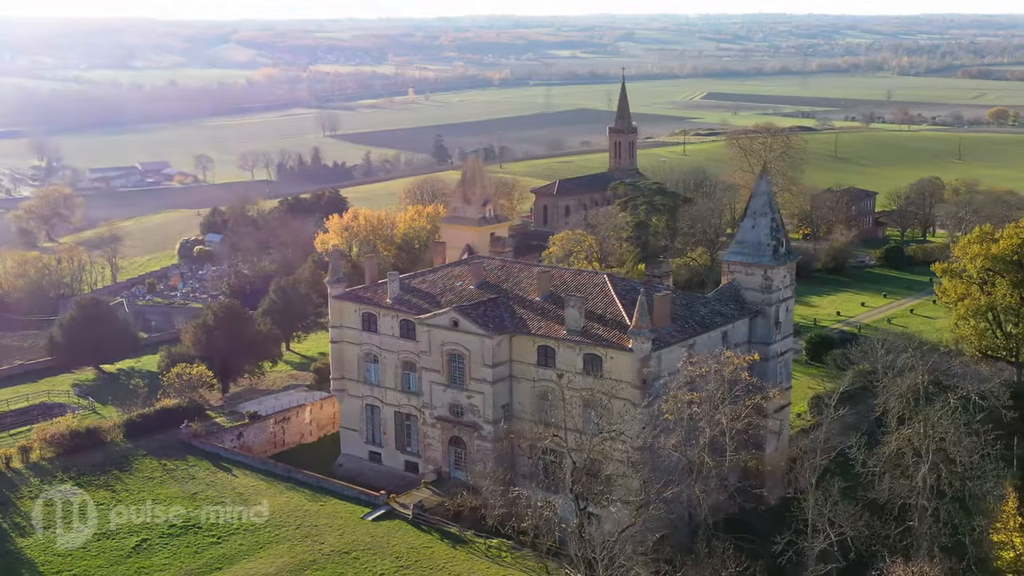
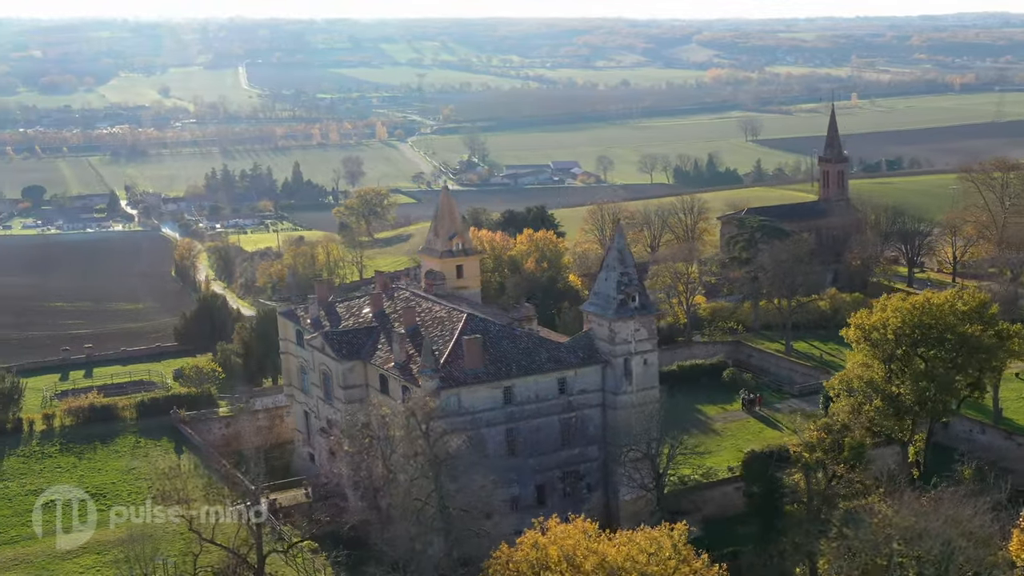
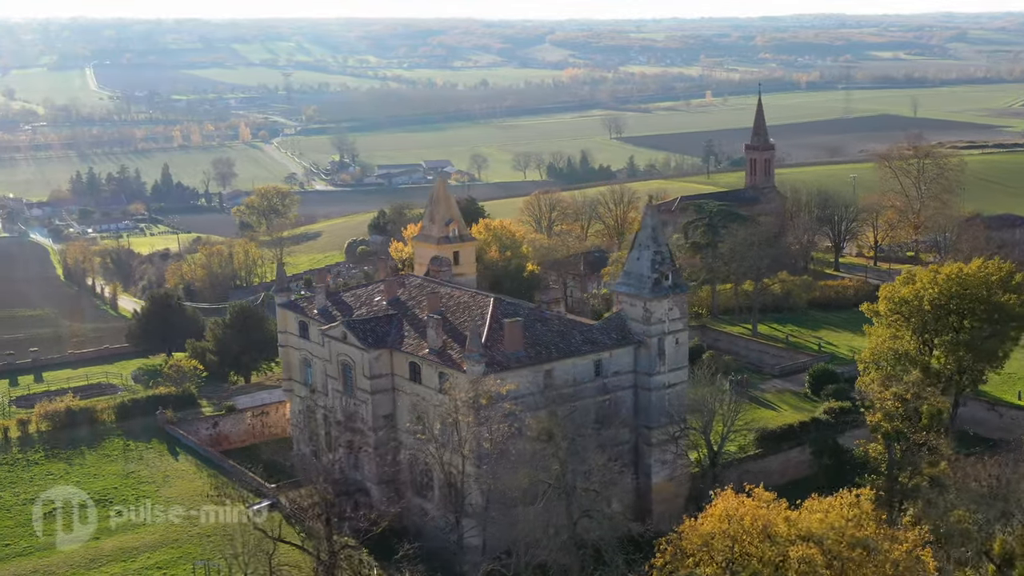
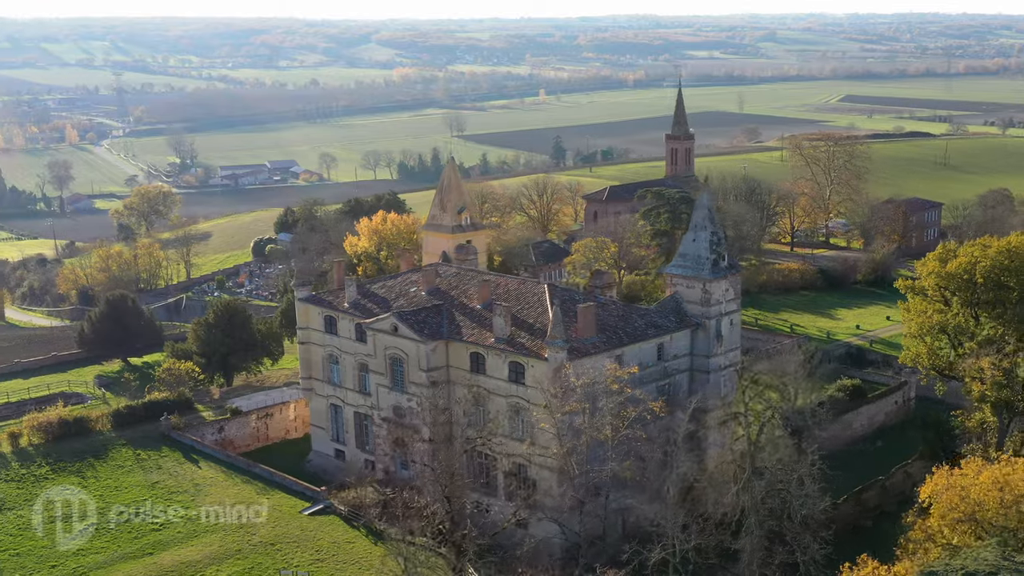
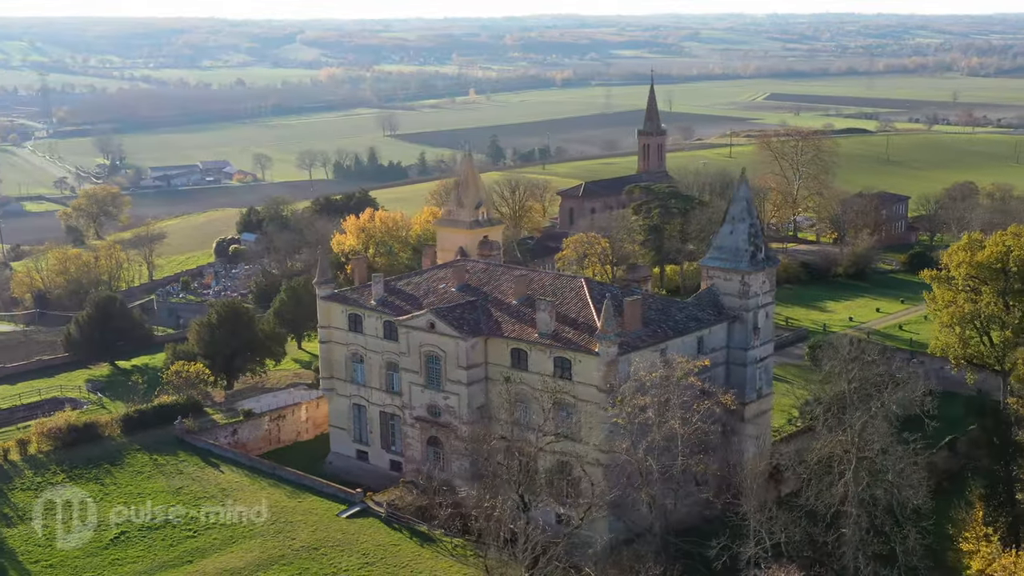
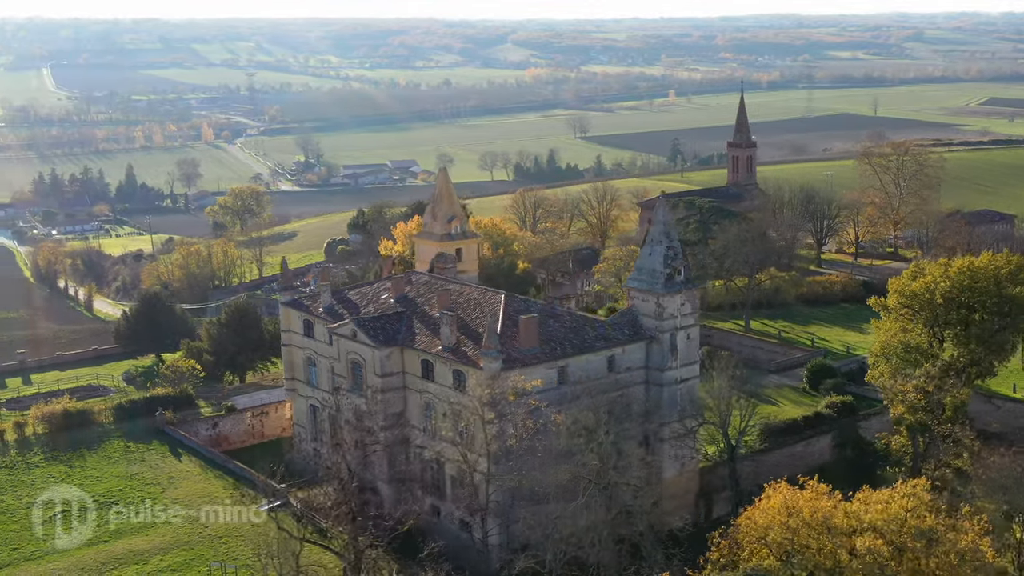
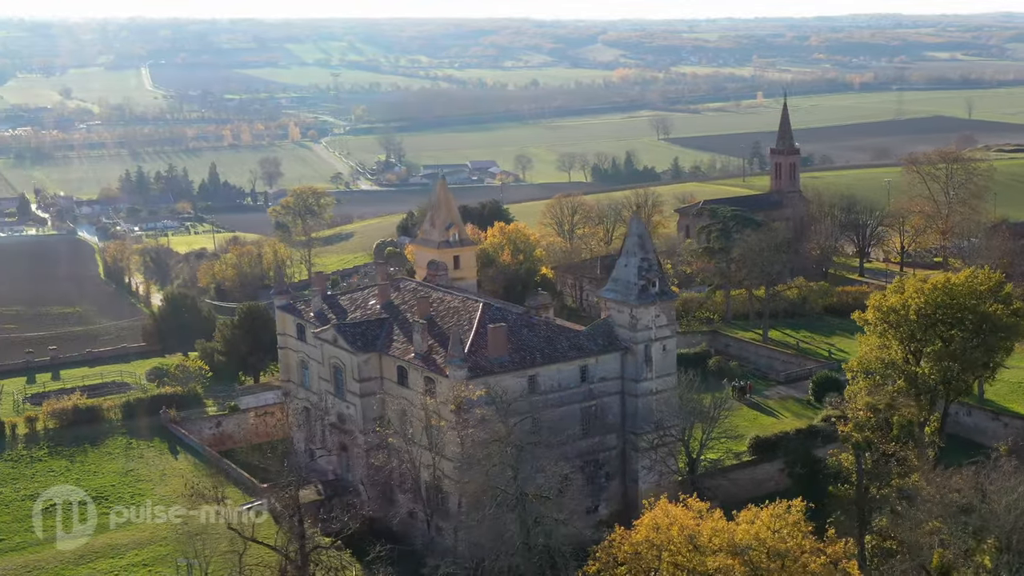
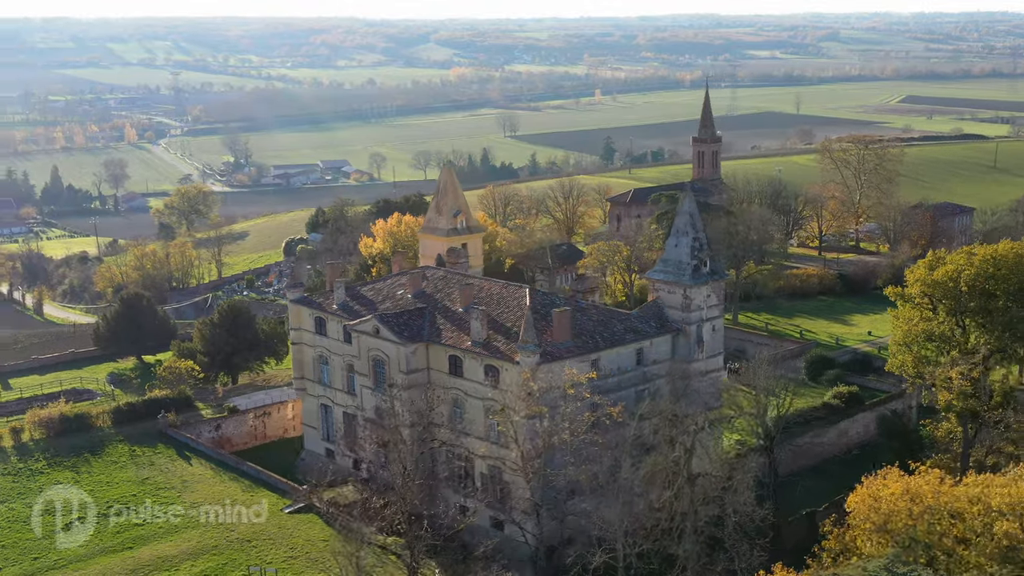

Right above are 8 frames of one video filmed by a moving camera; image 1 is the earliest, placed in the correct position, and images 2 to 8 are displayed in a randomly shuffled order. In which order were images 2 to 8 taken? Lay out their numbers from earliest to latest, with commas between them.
5, 4, 8, 6, 3, 7, 2
